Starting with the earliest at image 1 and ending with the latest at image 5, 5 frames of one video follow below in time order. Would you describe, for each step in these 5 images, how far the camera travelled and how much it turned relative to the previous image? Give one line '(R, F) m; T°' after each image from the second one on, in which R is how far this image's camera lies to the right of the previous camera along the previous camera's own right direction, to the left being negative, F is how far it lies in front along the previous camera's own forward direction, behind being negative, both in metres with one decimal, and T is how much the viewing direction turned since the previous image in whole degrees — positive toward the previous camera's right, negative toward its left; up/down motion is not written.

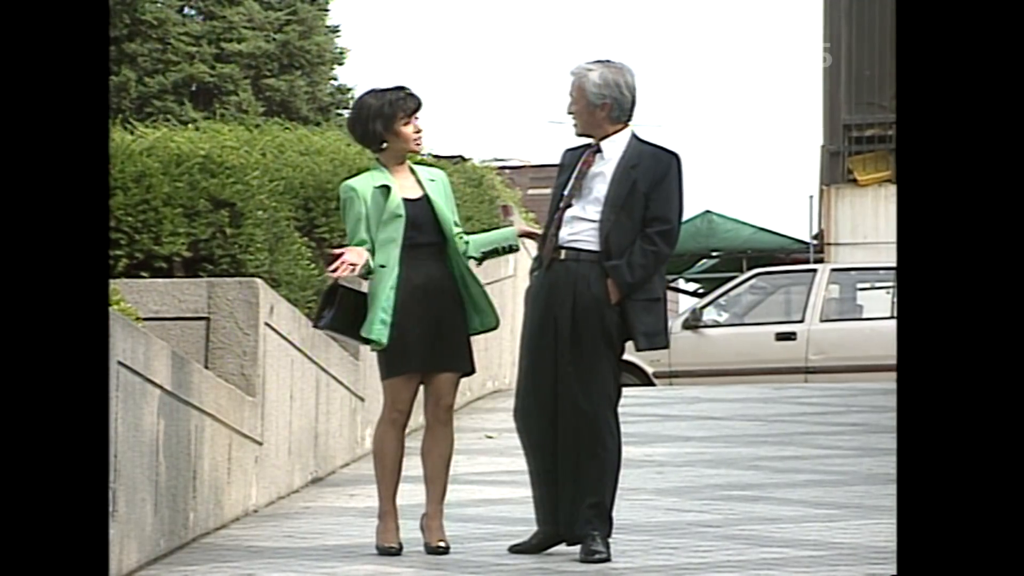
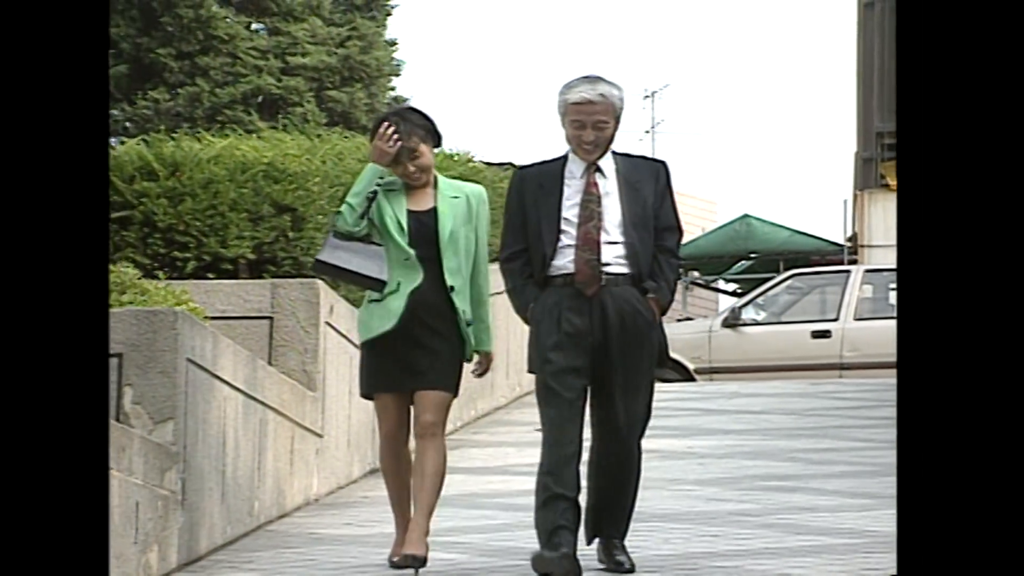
(+0.1, -0.4) m; -2°
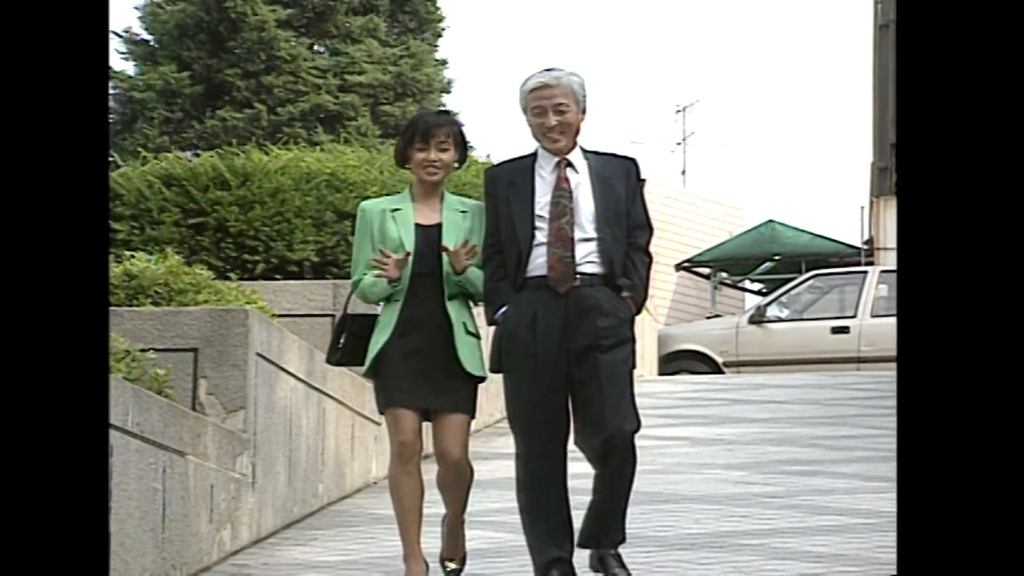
(0.0, -0.7) m; -2°
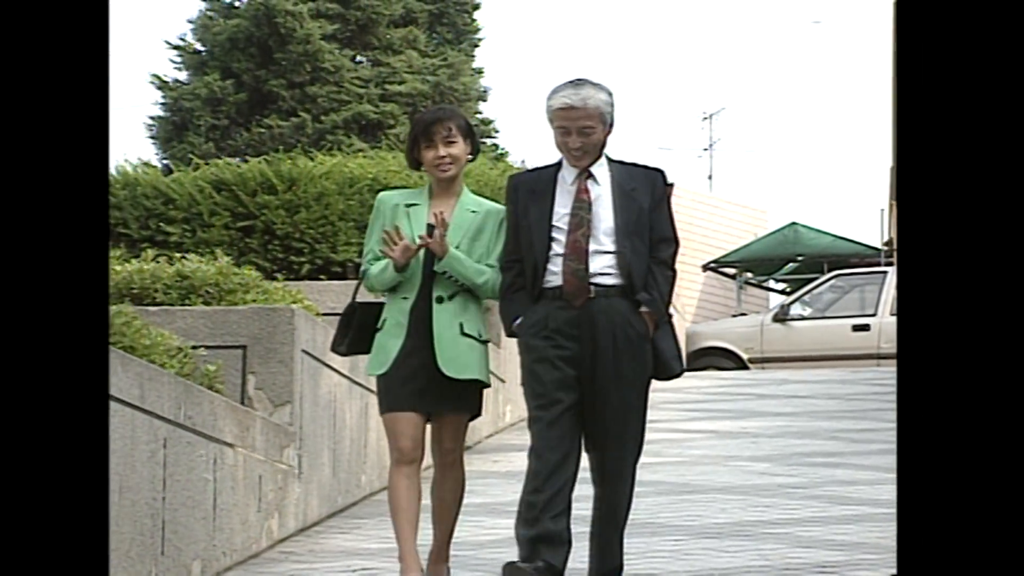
(0.0, -0.4) m; -1°
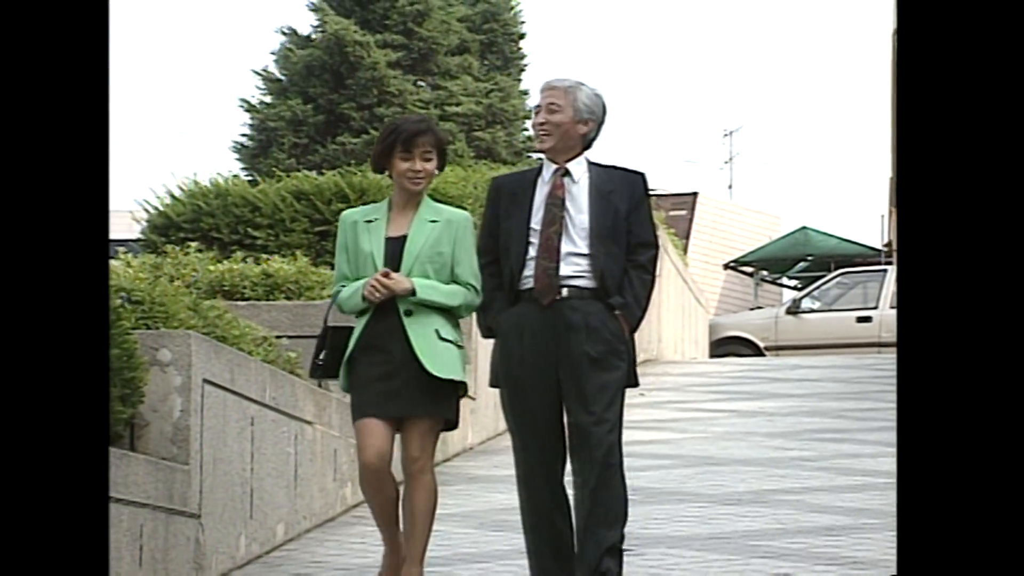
(+0.1, -1.2) m; -2°
